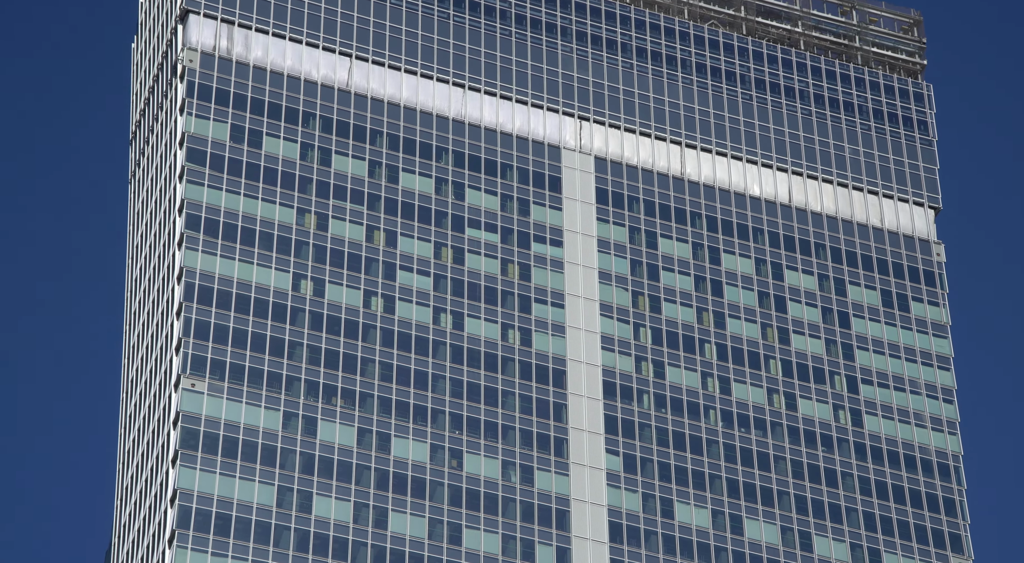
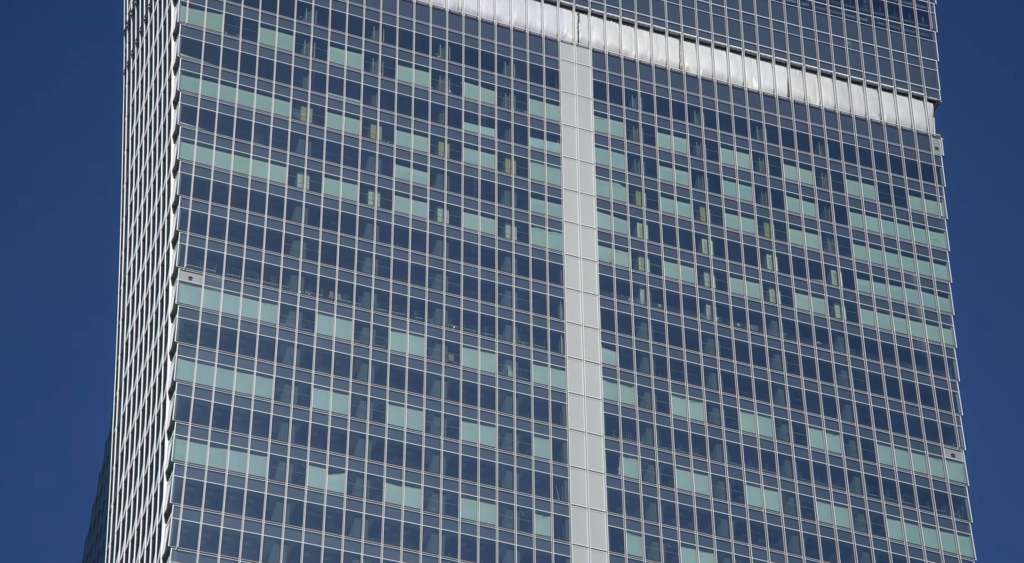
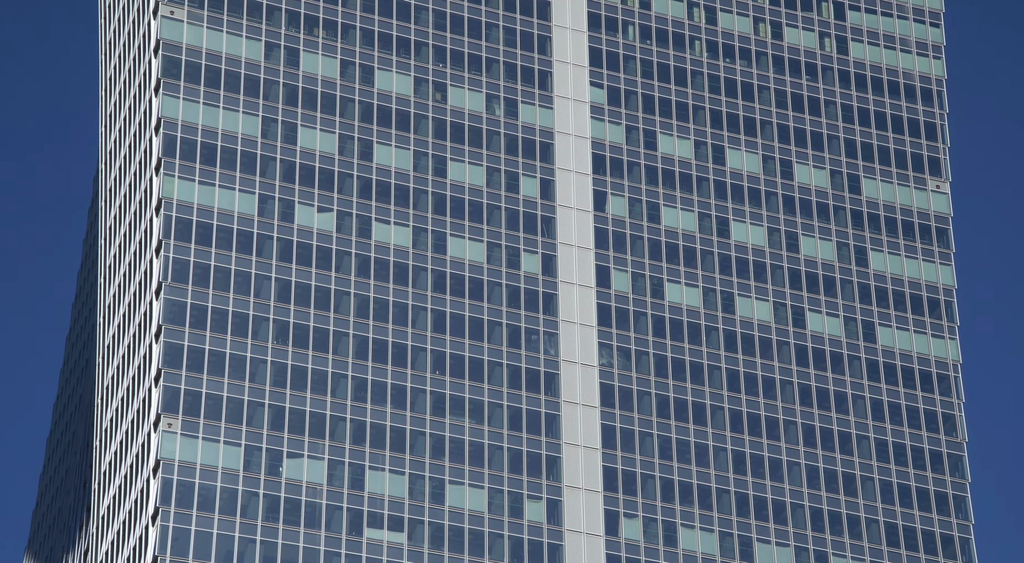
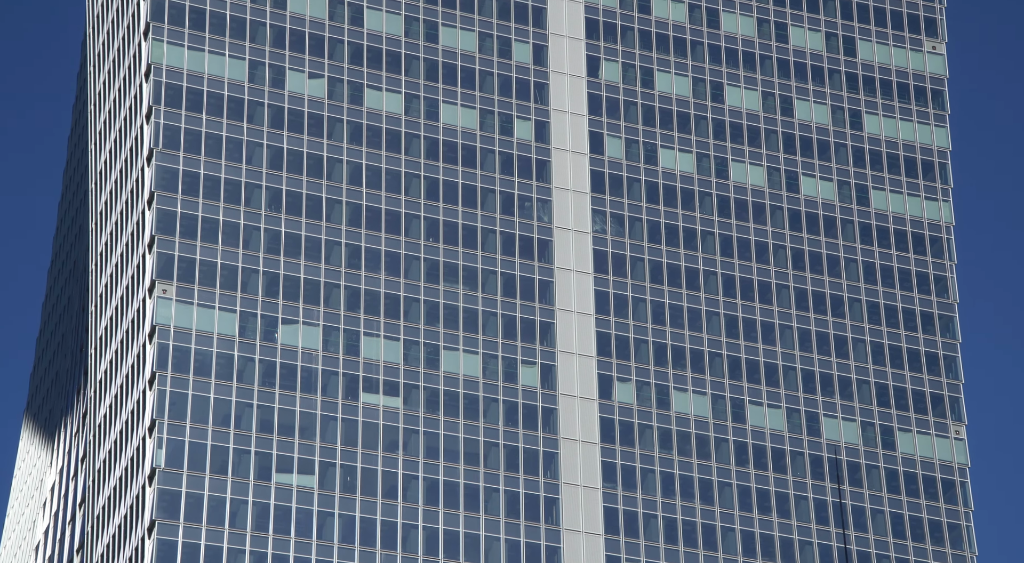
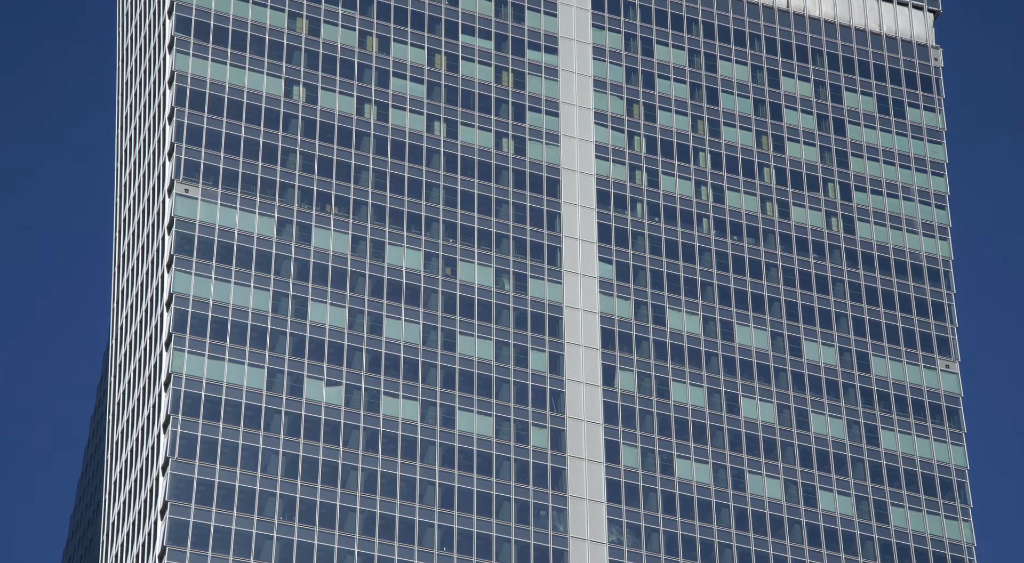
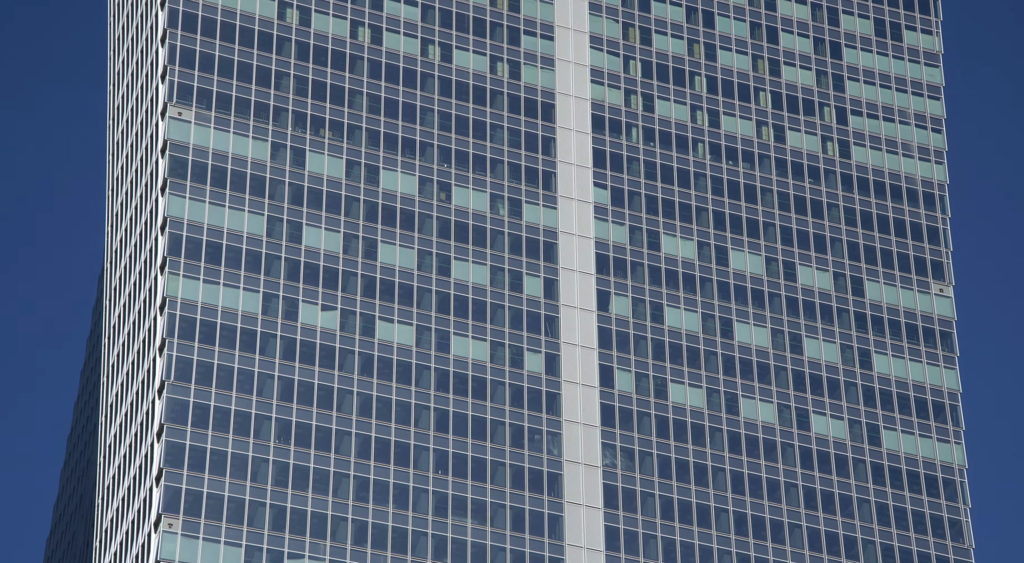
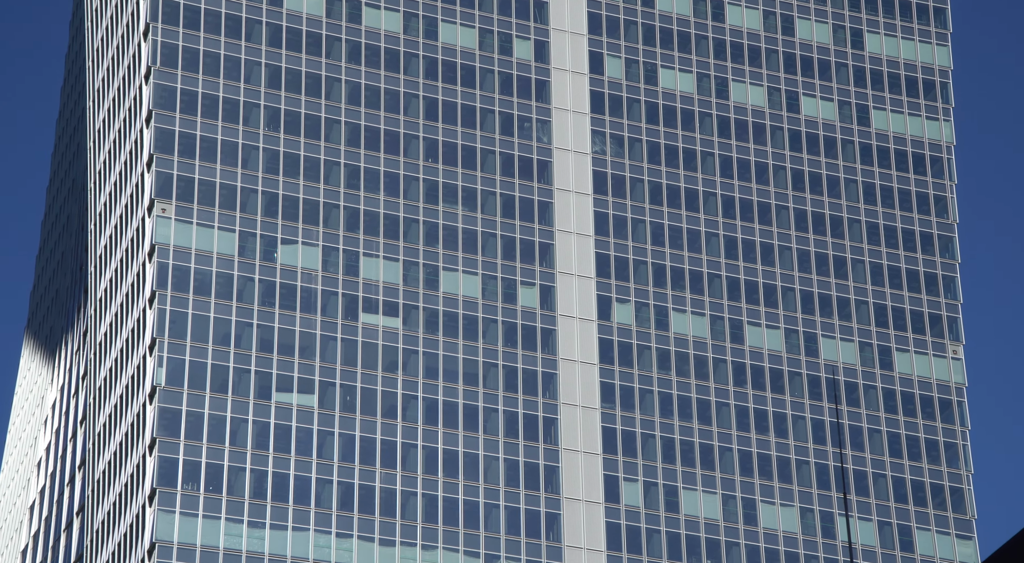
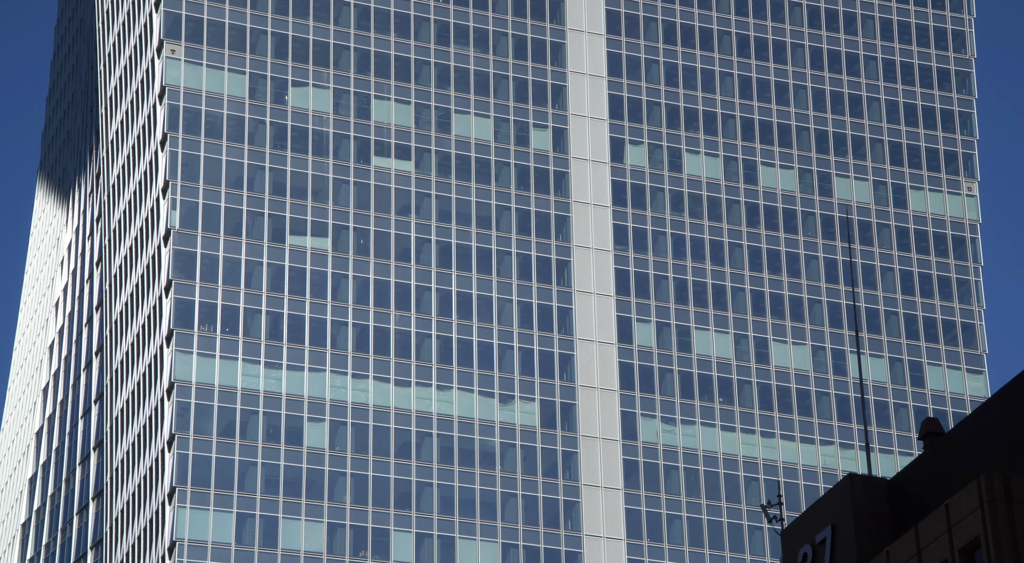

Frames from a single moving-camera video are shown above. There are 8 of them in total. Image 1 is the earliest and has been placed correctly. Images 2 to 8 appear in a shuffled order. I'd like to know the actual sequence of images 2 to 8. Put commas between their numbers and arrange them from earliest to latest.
2, 5, 6, 3, 4, 7, 8
